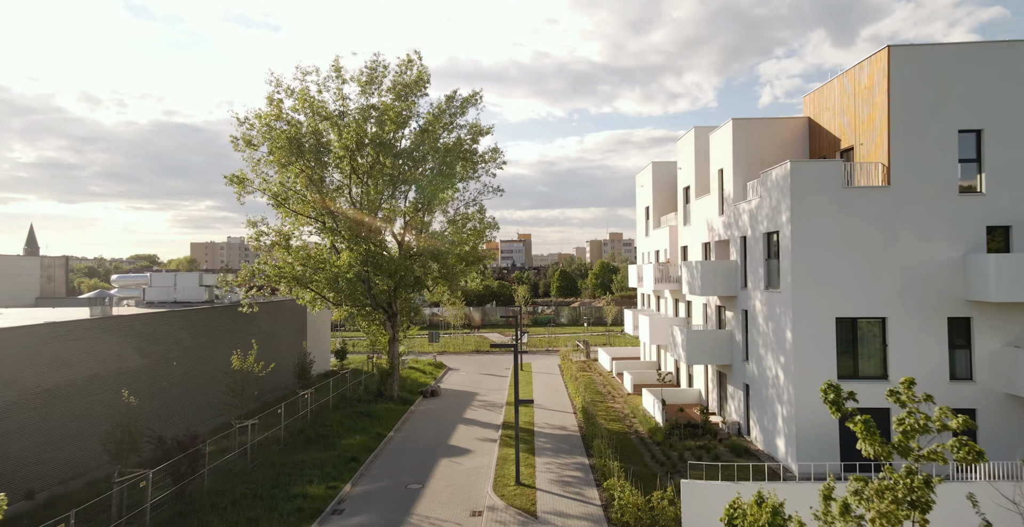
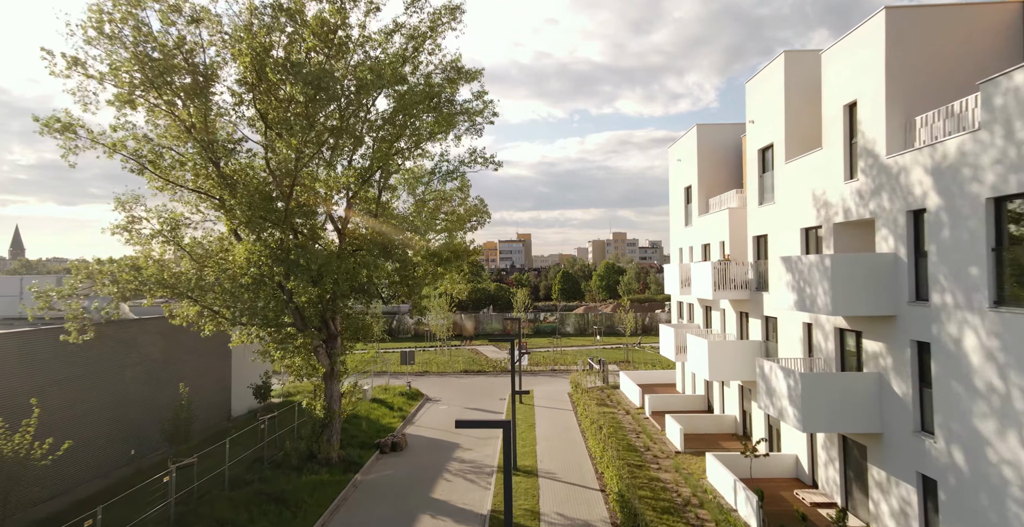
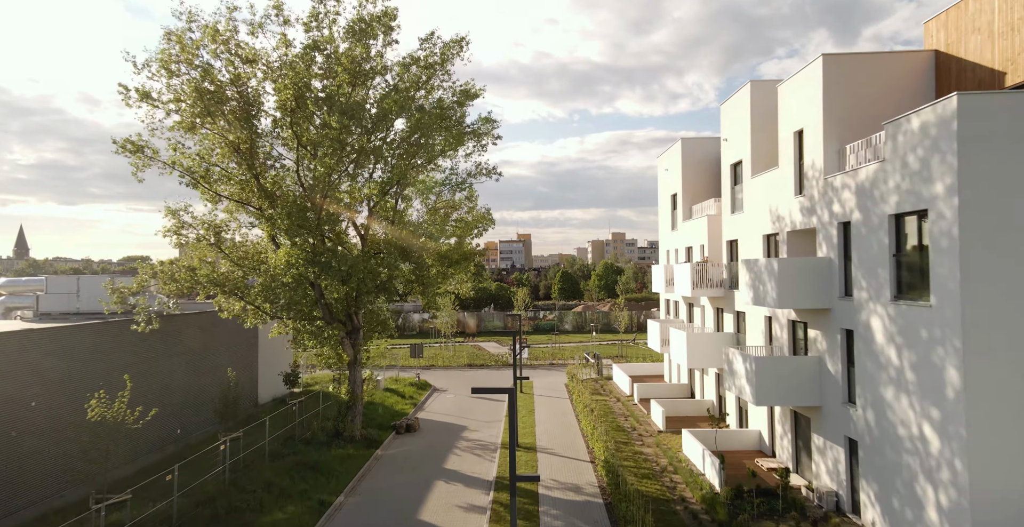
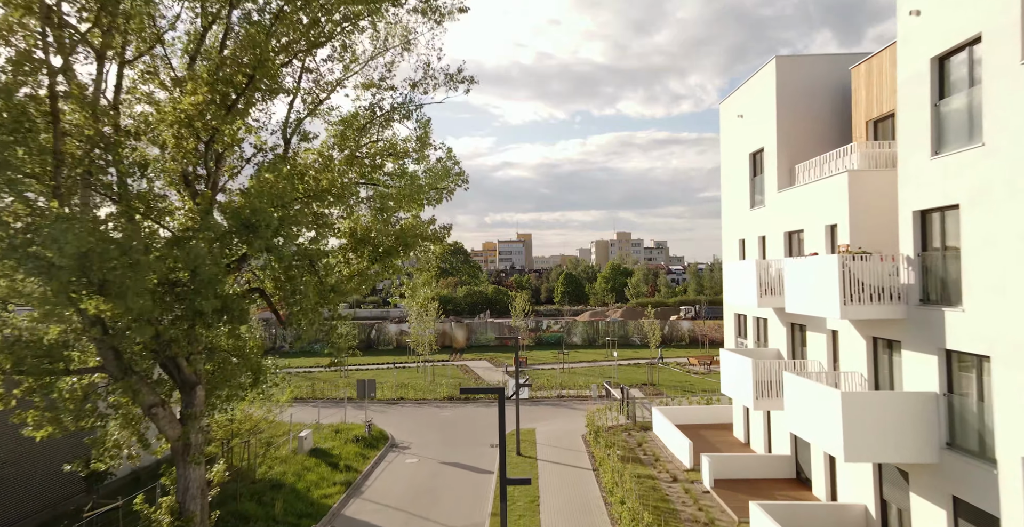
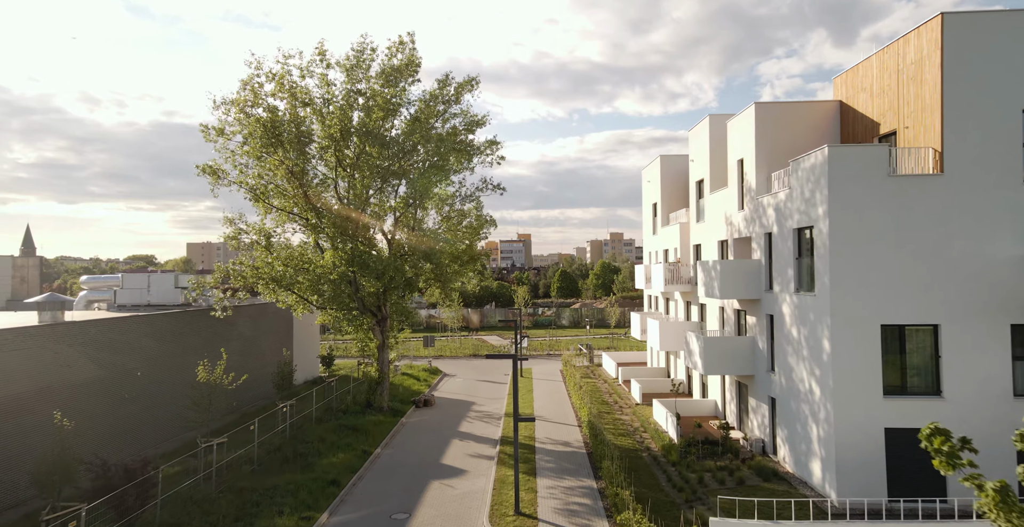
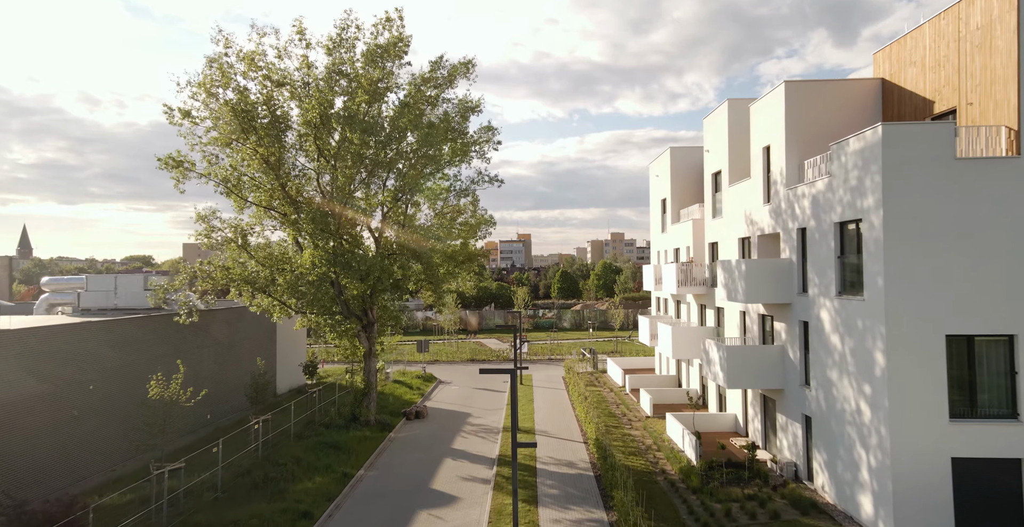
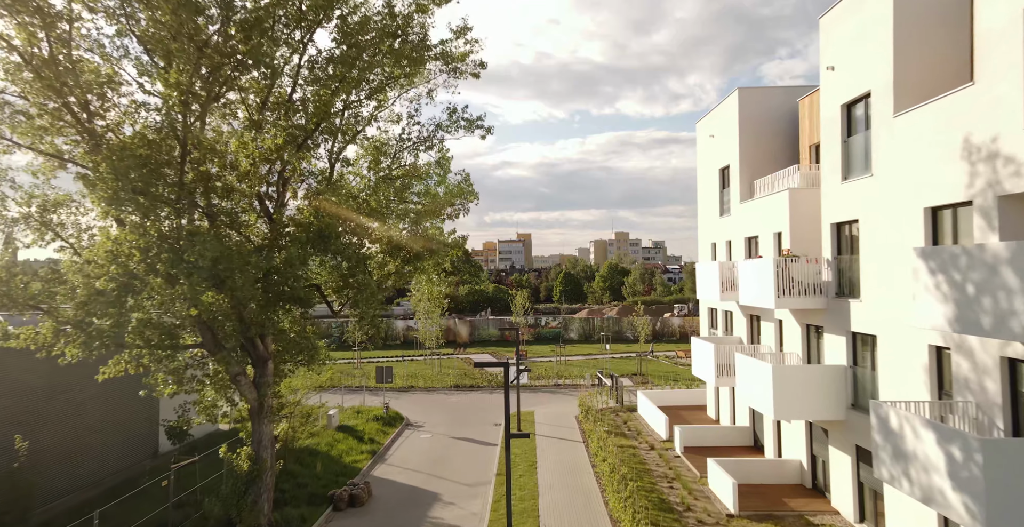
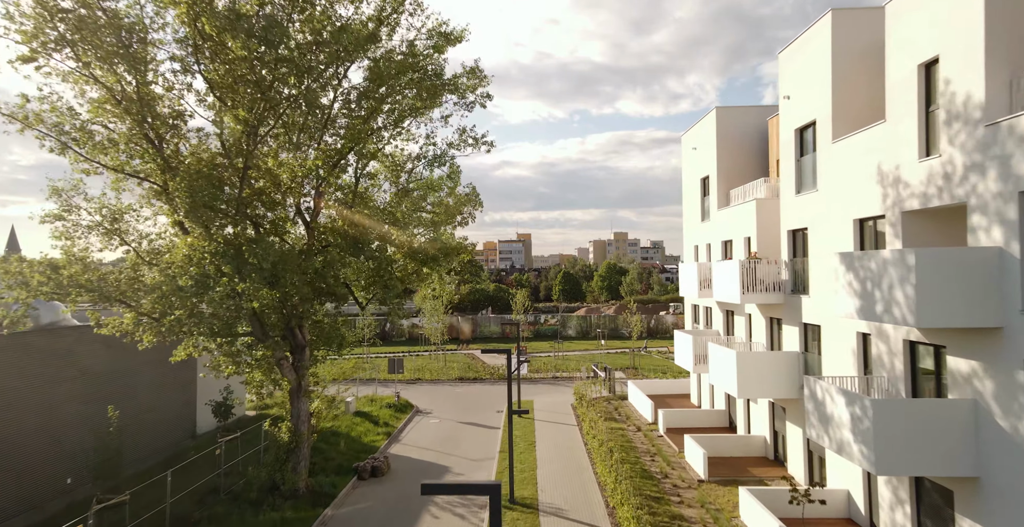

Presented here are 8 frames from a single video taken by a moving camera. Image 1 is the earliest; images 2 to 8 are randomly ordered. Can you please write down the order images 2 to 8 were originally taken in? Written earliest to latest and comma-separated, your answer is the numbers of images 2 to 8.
5, 6, 3, 2, 8, 7, 4
